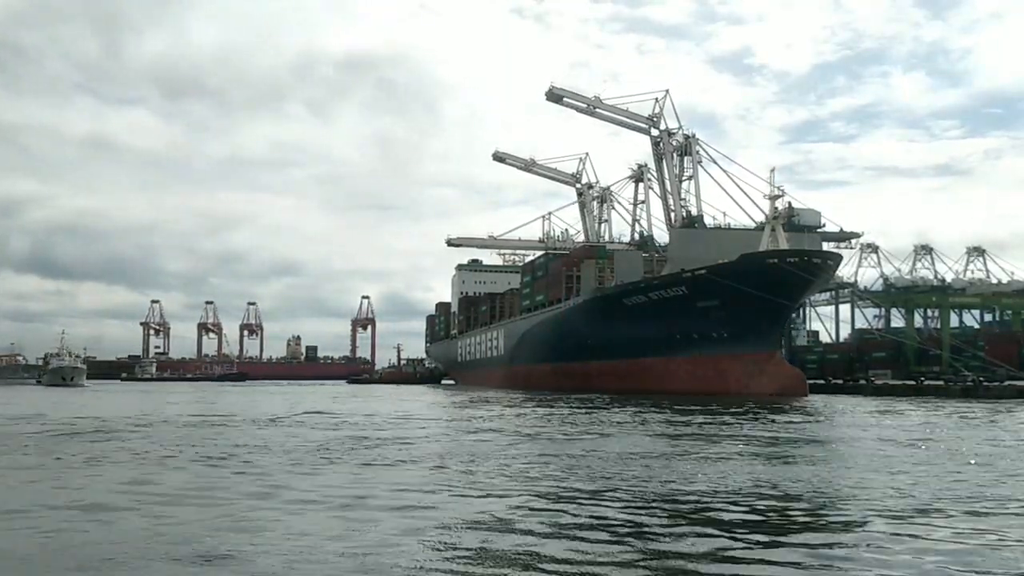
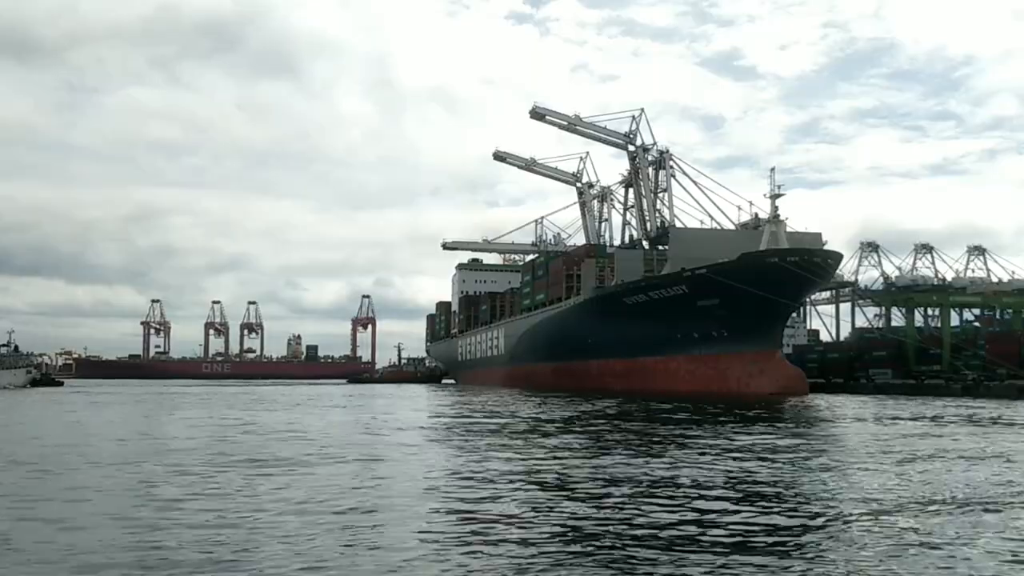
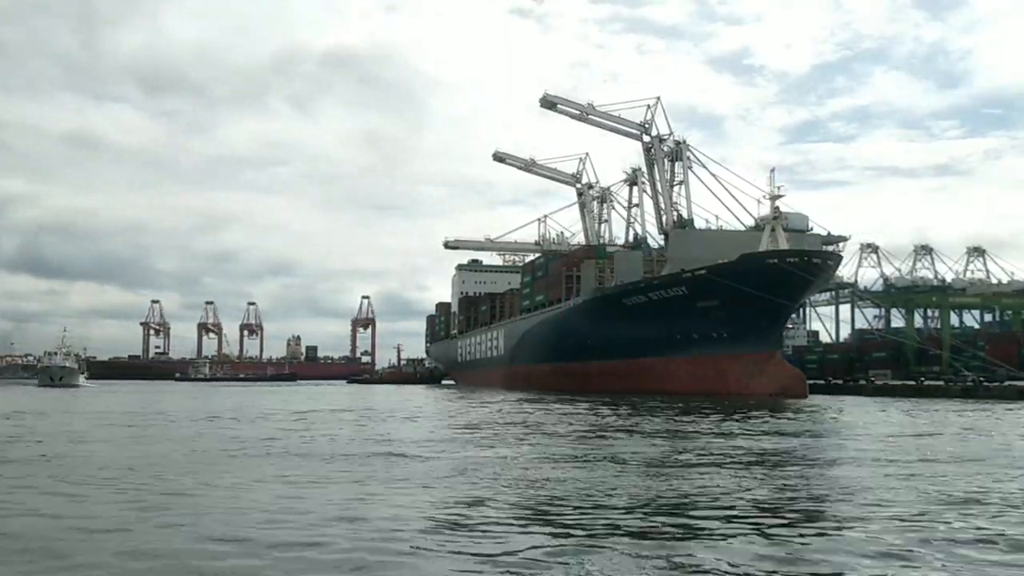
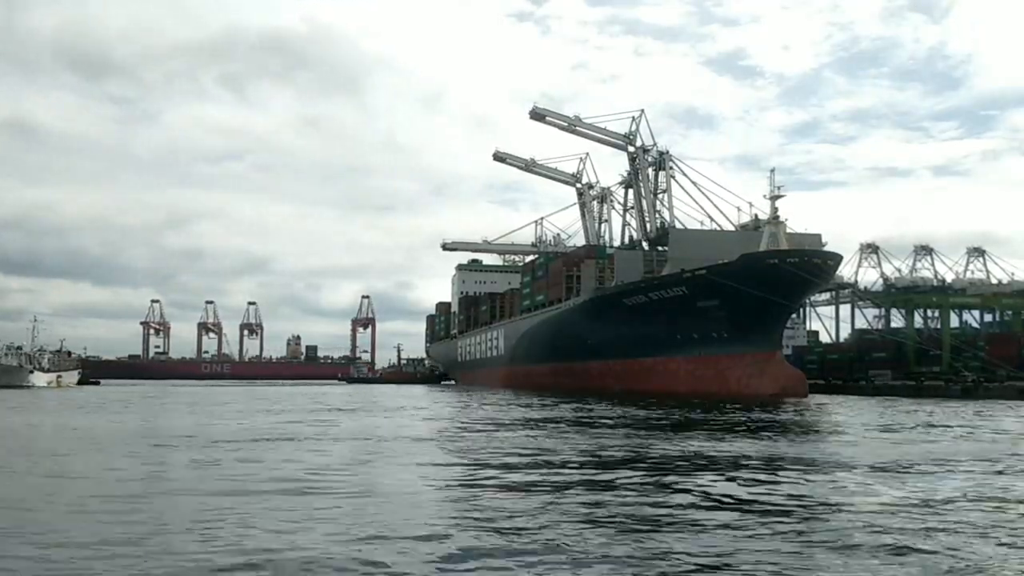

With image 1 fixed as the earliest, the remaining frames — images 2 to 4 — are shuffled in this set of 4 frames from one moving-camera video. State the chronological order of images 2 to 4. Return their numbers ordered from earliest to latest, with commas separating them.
3, 4, 2
